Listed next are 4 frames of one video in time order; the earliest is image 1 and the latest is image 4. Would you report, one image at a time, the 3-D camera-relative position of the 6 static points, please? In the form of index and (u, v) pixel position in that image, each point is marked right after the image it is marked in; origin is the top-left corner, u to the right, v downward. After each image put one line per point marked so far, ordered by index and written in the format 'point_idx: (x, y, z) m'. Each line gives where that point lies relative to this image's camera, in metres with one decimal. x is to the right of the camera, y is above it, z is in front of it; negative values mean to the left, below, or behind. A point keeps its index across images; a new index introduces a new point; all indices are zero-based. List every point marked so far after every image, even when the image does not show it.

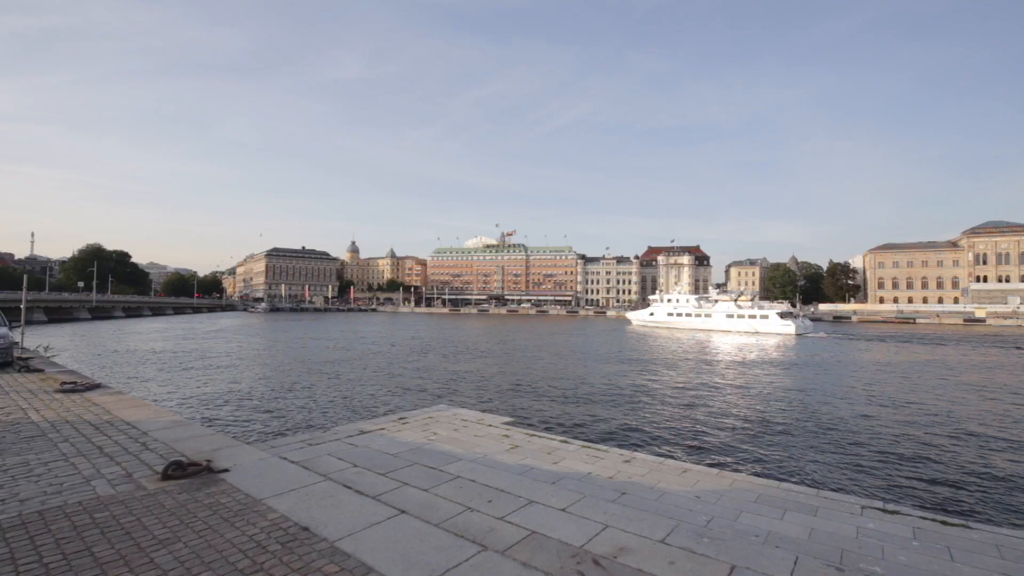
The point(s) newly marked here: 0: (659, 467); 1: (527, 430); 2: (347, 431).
0: (+3.1, -3.8, +11.2) m
1: (+0.4, -3.8, +14.4) m
2: (-4.3, -3.7, +13.9) m
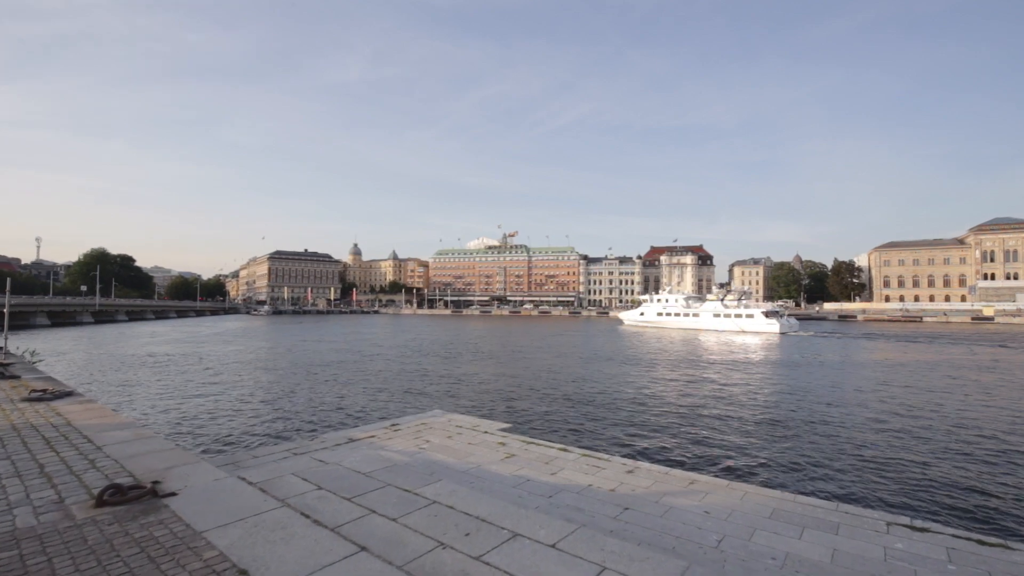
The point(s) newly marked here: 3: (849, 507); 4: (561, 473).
0: (+3.0, -3.7, +10.5) m
1: (+0.3, -3.8, +13.6) m
2: (-4.4, -3.7, +13.2) m
3: (+5.6, -3.7, +9.0) m
4: (+1.0, -3.7, +10.7) m
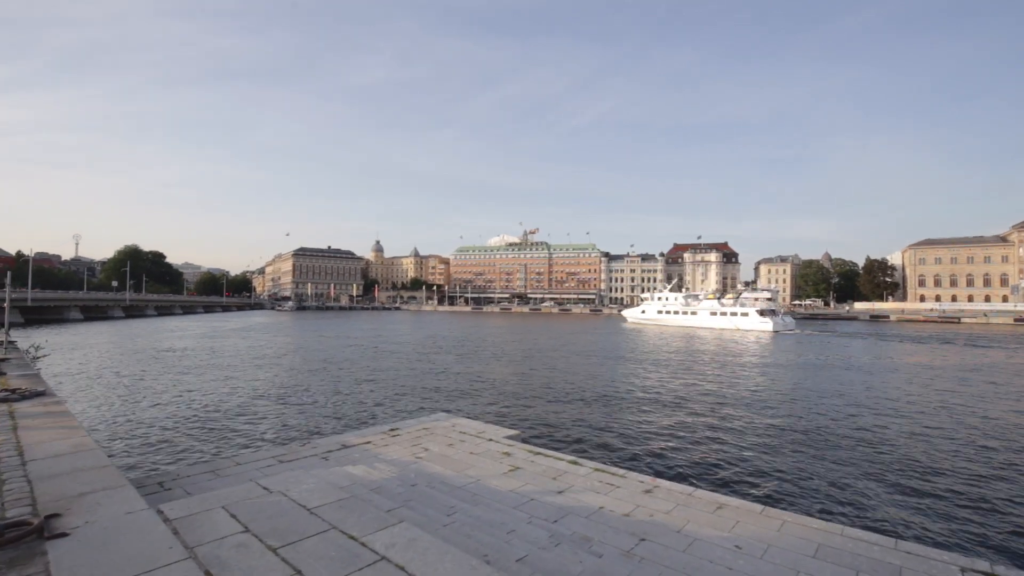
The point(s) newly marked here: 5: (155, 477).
0: (+3.0, -3.6, +9.2) m
1: (+0.5, -3.7, +12.4) m
2: (-4.2, -3.6, +12.2) m
3: (+5.6, -3.6, +7.6) m
4: (+1.0, -3.6, +9.4) m
5: (-7.0, -3.7, +10.6) m
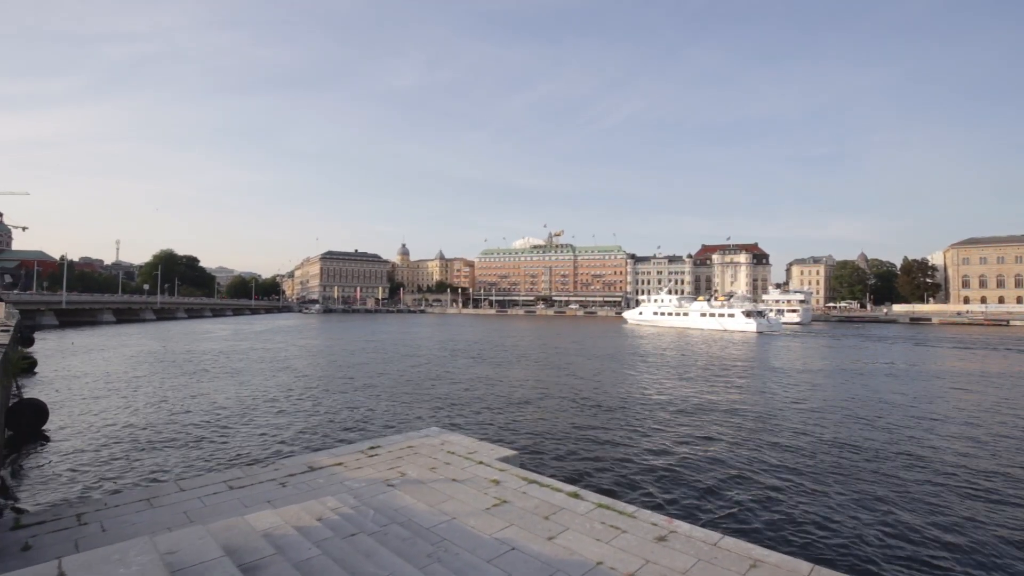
0: (+2.7, -3.5, +7.3) m
1: (+0.3, -3.6, +10.6) m
2: (-4.4, -3.6, +10.5) m
3: (+5.2, -3.5, +5.5) m
4: (+0.7, -3.5, +7.6) m
5: (-7.3, -3.7, +9.1) m
